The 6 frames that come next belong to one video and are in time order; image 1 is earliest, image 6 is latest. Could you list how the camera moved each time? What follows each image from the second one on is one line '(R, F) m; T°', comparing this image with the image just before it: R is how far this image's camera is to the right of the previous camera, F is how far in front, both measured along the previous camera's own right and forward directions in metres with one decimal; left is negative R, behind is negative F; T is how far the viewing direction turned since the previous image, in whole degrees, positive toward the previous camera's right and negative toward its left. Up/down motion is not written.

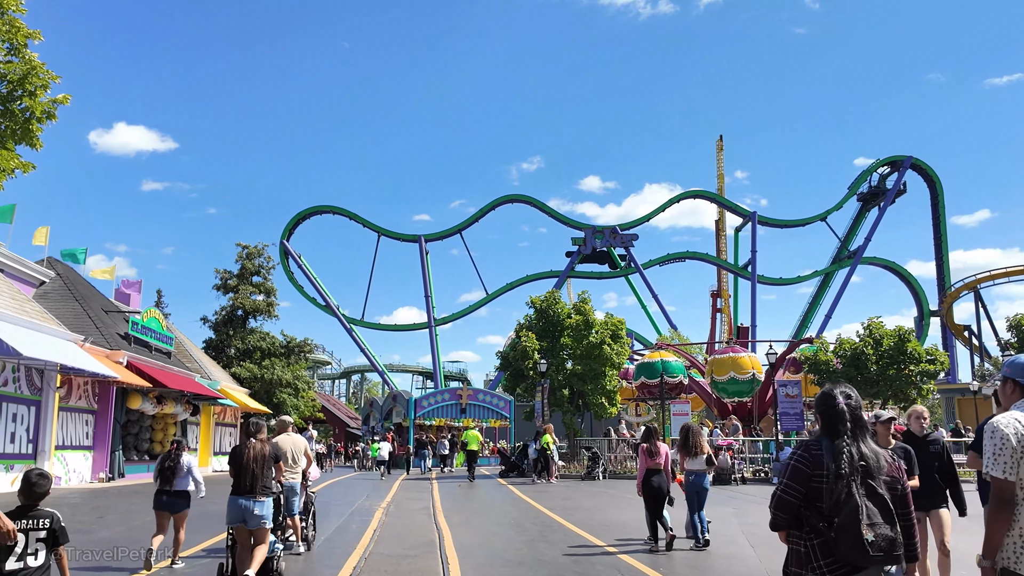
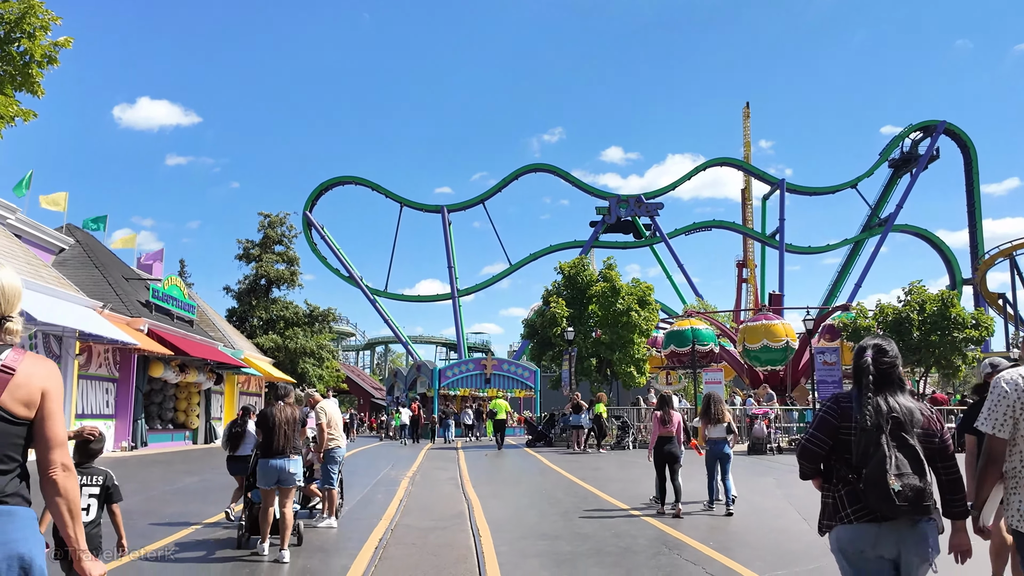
(-0.1, +0.7) m; -2°
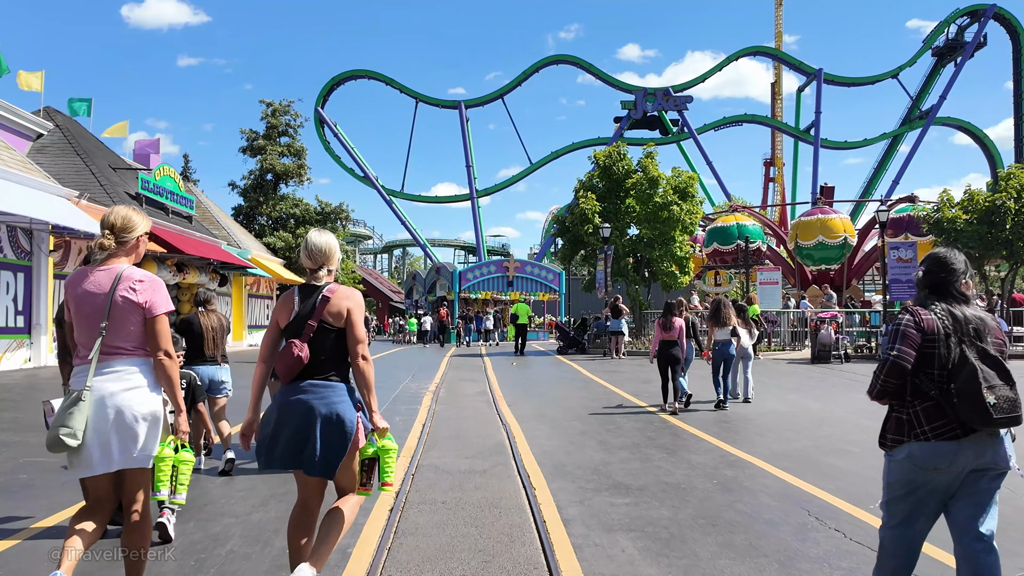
(-0.4, +2.4) m; -1°
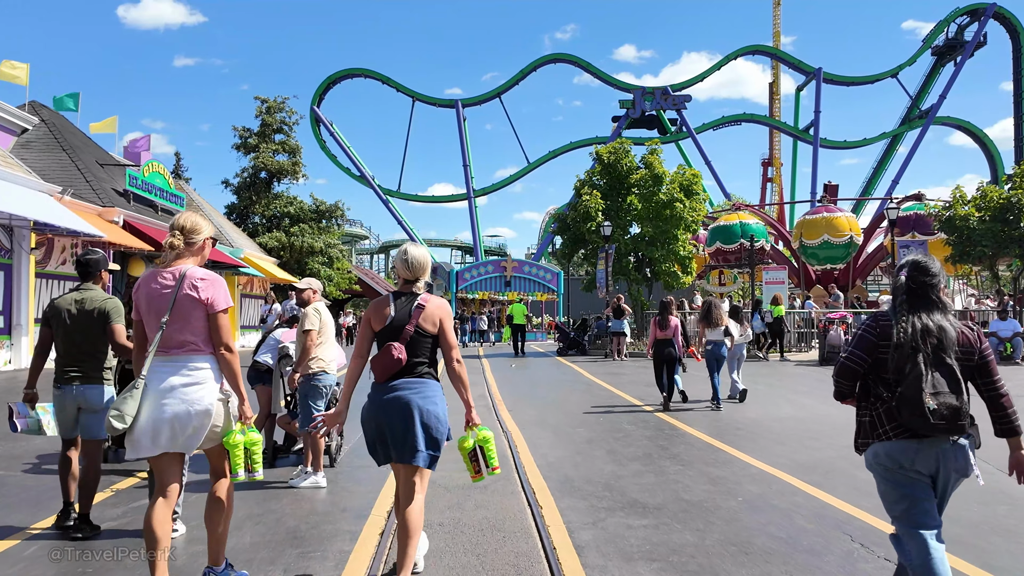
(-0.1, +0.6) m; 0°
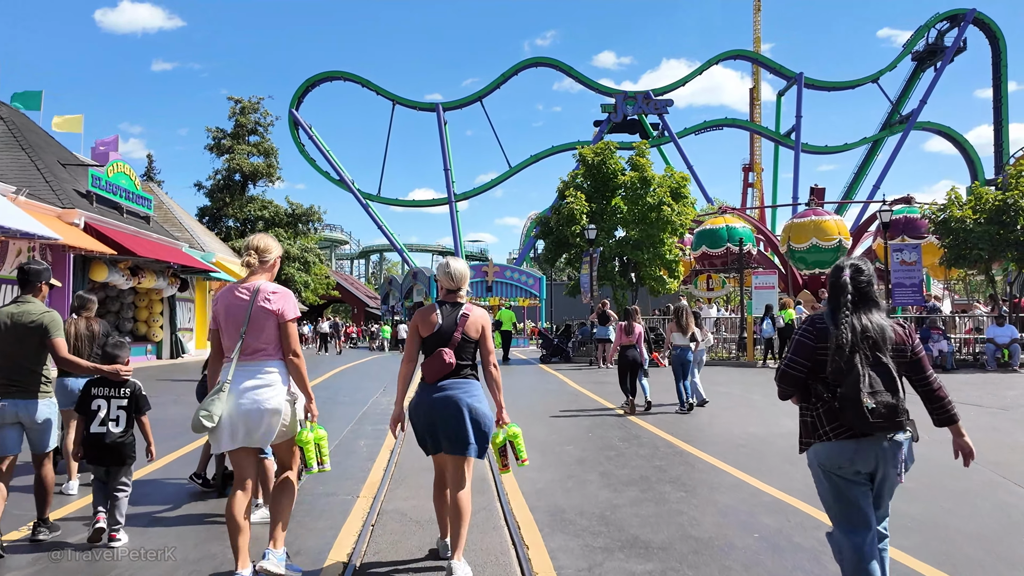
(0.0, +0.7) m; +1°
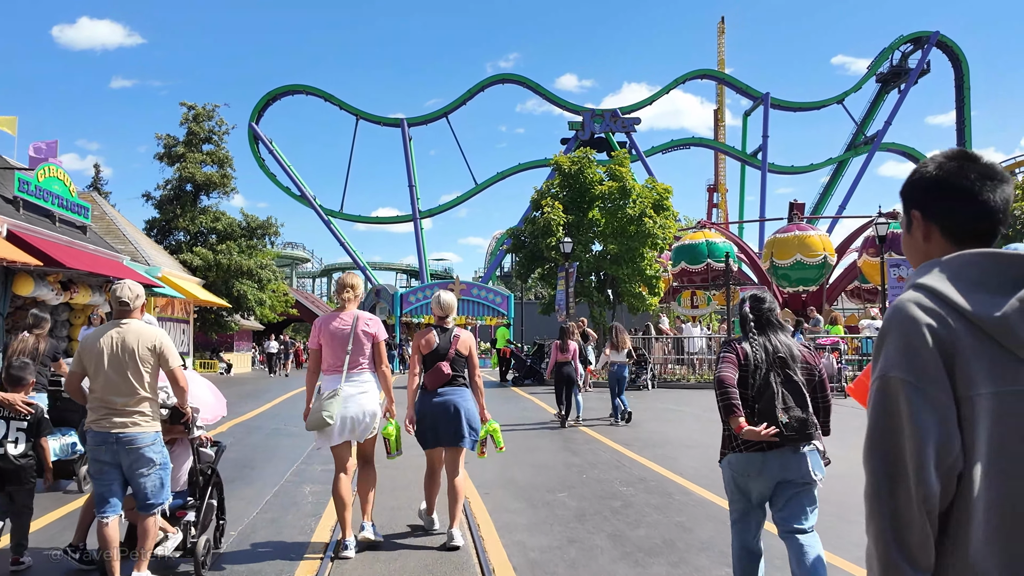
(-0.2, +1.4) m; +3°
